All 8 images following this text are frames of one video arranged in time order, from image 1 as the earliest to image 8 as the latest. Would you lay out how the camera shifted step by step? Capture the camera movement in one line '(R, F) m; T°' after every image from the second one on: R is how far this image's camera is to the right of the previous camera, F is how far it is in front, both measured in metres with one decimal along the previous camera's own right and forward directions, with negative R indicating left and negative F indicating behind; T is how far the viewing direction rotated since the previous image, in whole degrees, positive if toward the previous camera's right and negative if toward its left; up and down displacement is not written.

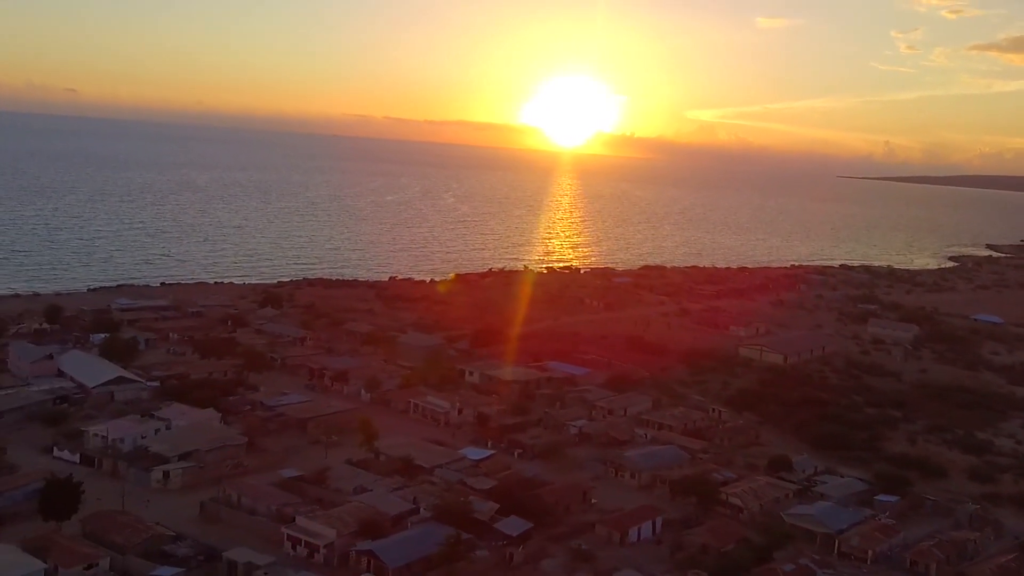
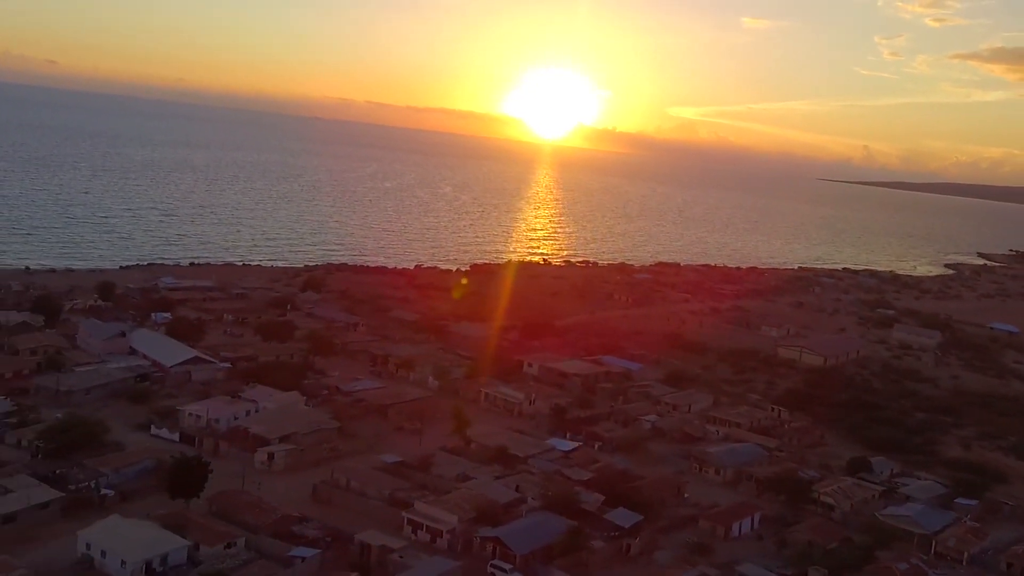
(-2.5, -0.3) m; +2°
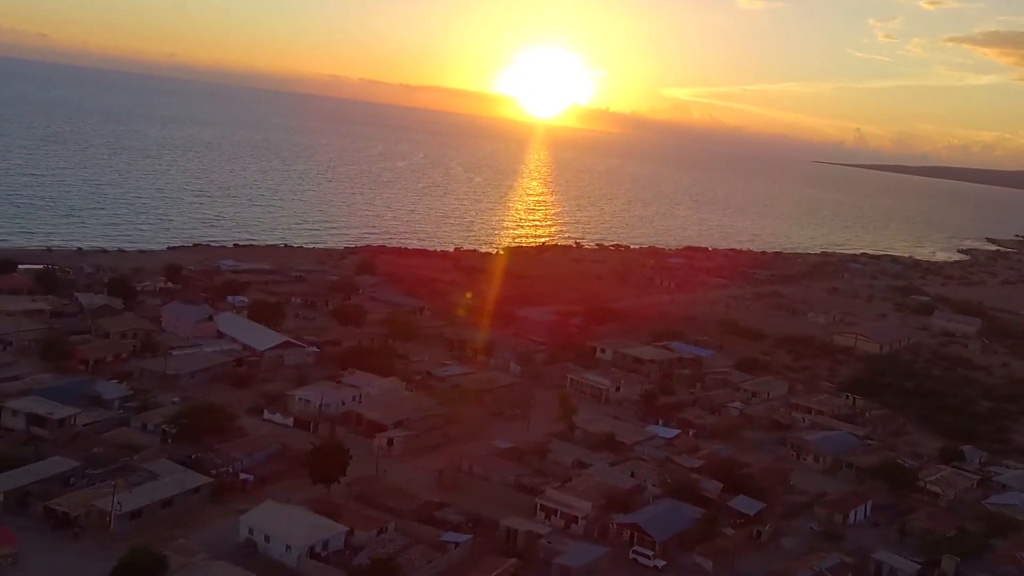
(-2.4, -0.2) m; +1°
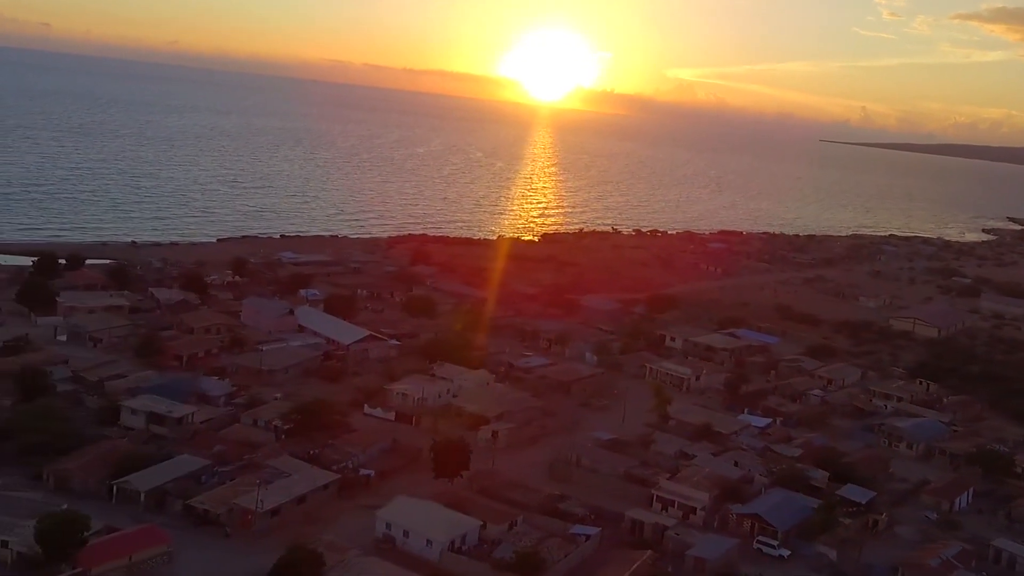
(-1.9, -0.1) m; 0°
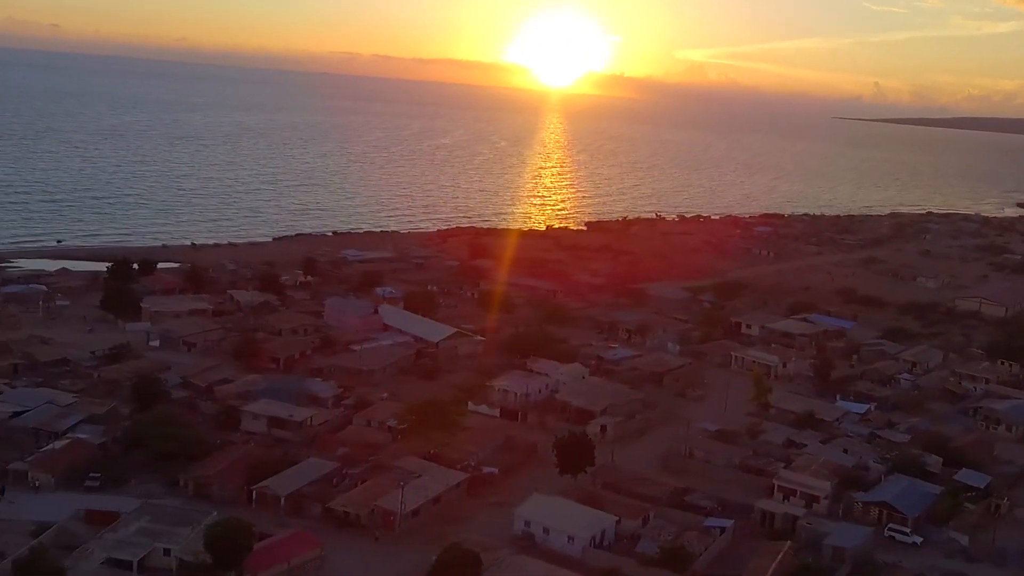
(-1.8, -0.1) m; -1°
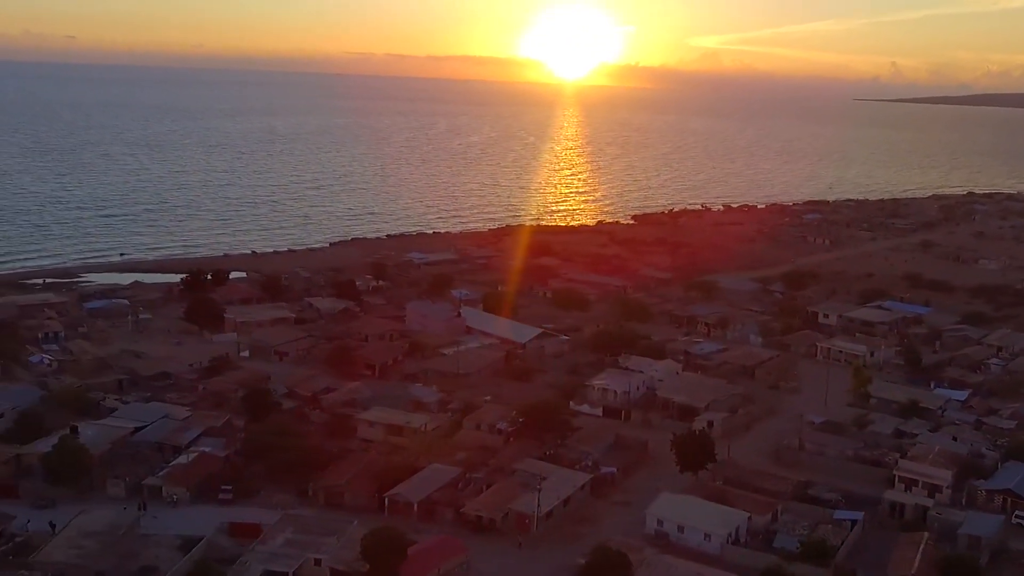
(-1.6, -0.1) m; -1°
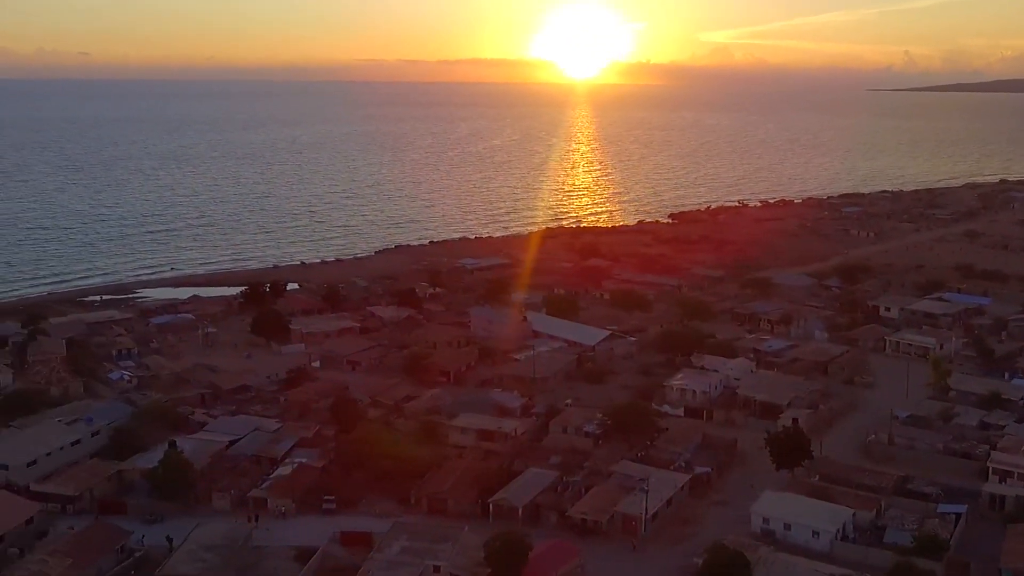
(-1.3, -0.1) m; -1°
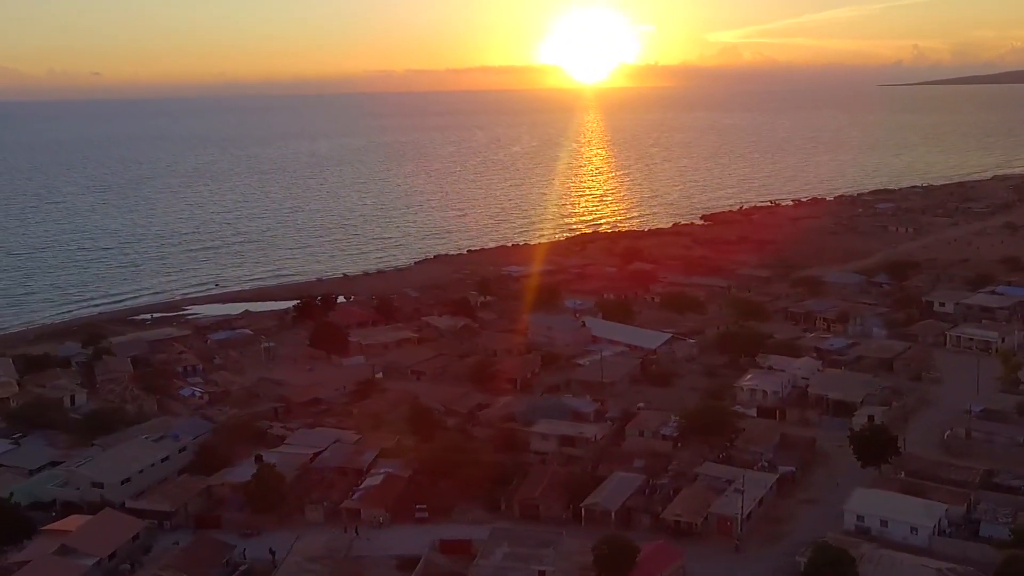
(-1.2, -0.2) m; -1°
